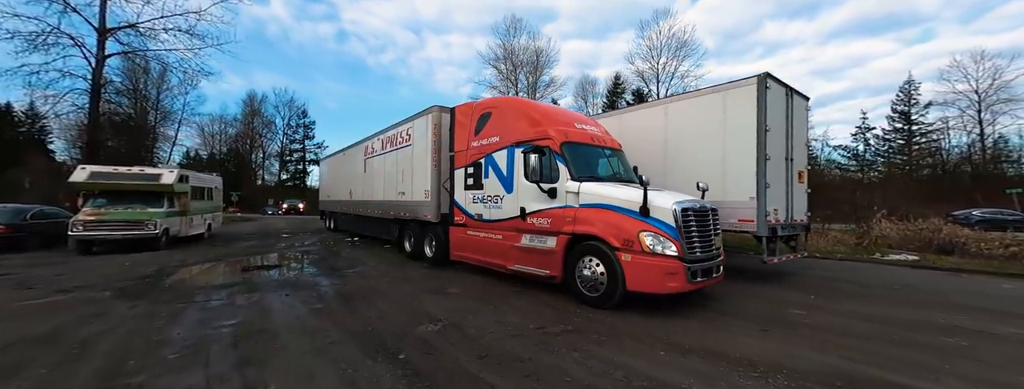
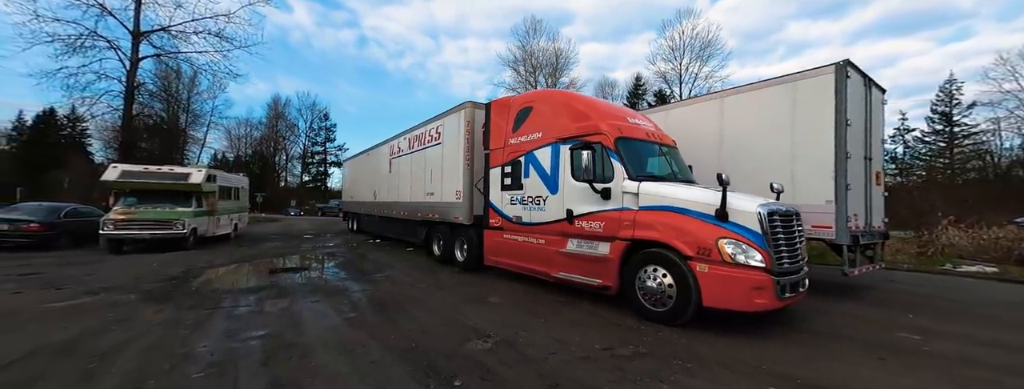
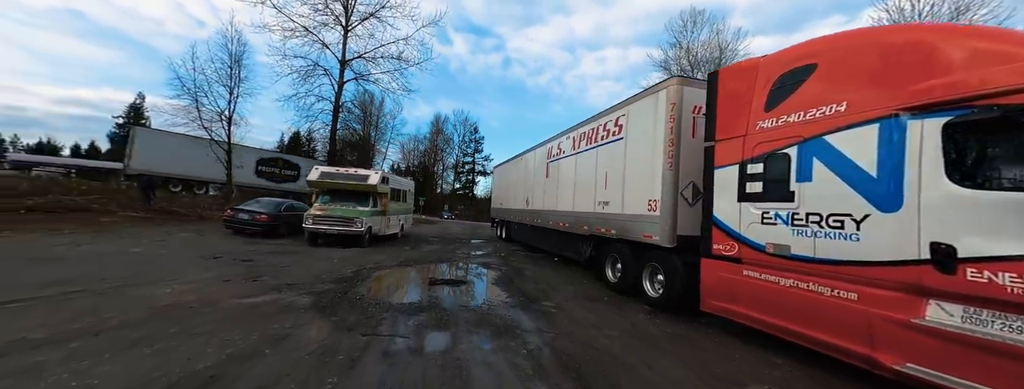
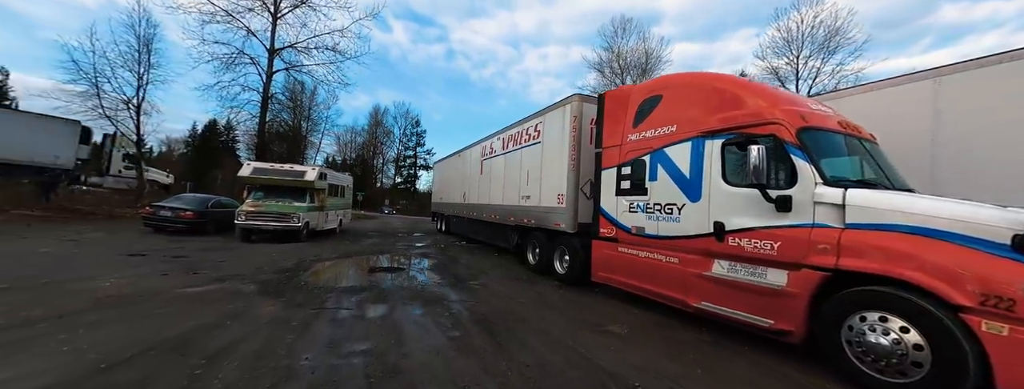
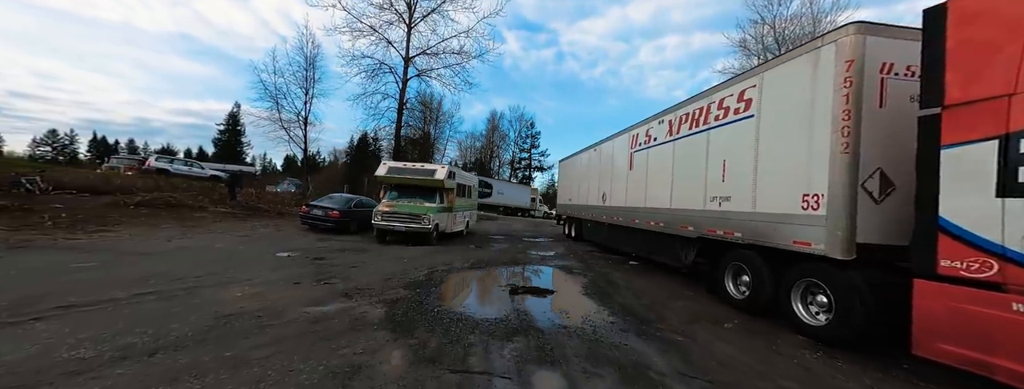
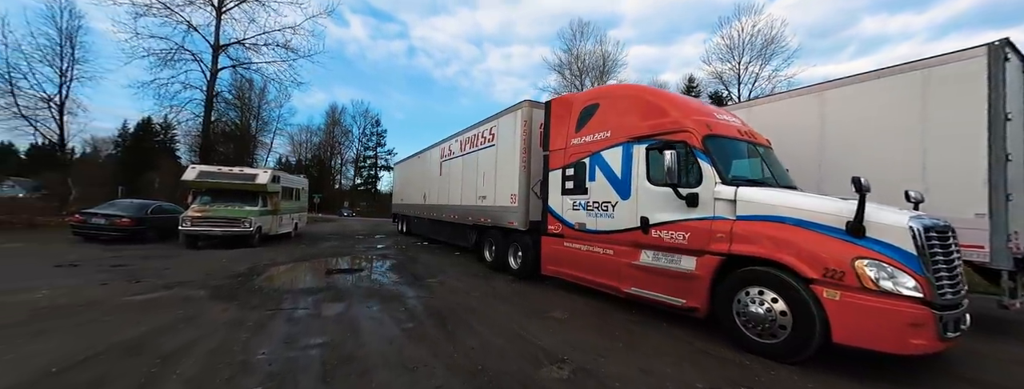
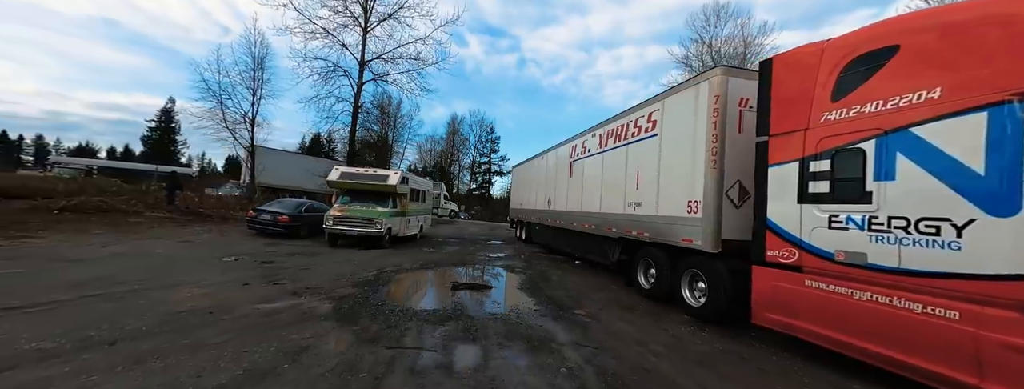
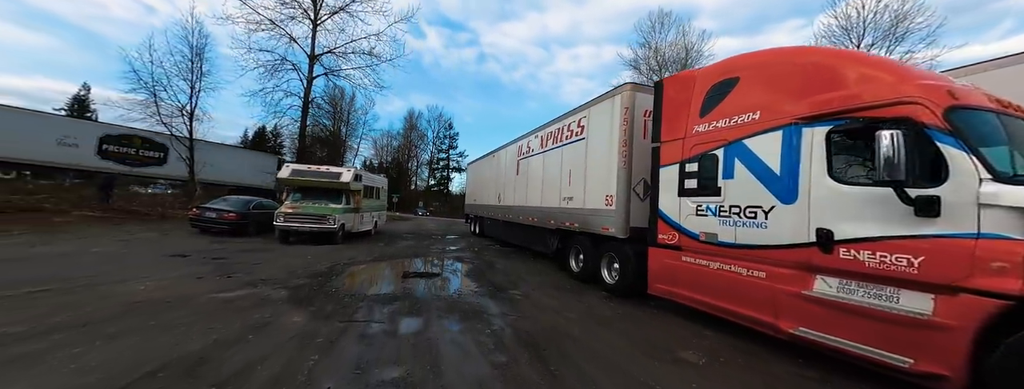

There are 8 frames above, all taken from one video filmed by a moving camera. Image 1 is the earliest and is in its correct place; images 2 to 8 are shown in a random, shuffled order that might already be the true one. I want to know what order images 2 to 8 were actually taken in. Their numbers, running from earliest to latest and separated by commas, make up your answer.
2, 6, 4, 8, 3, 7, 5
